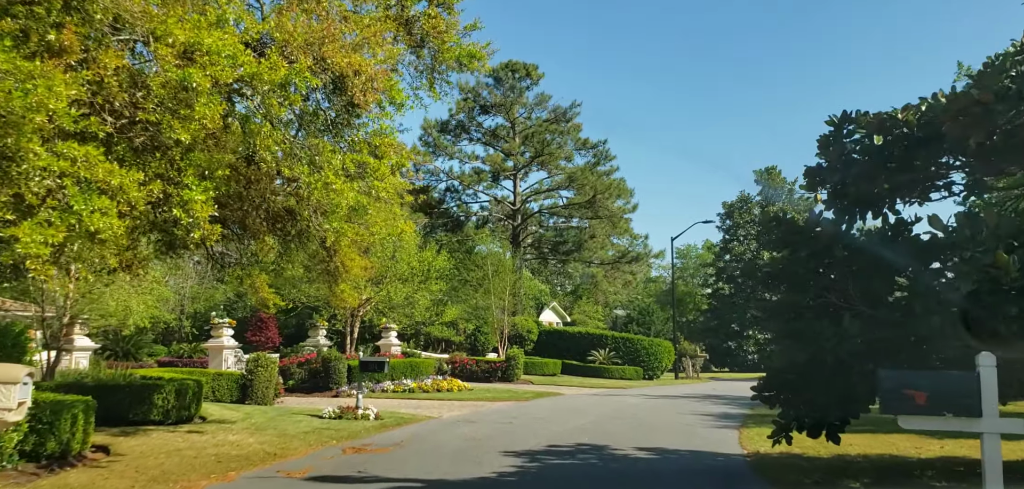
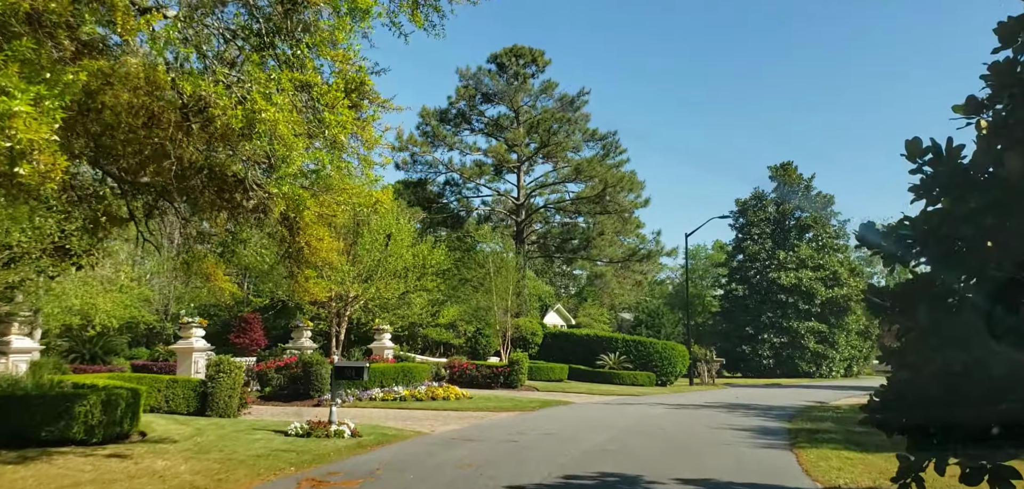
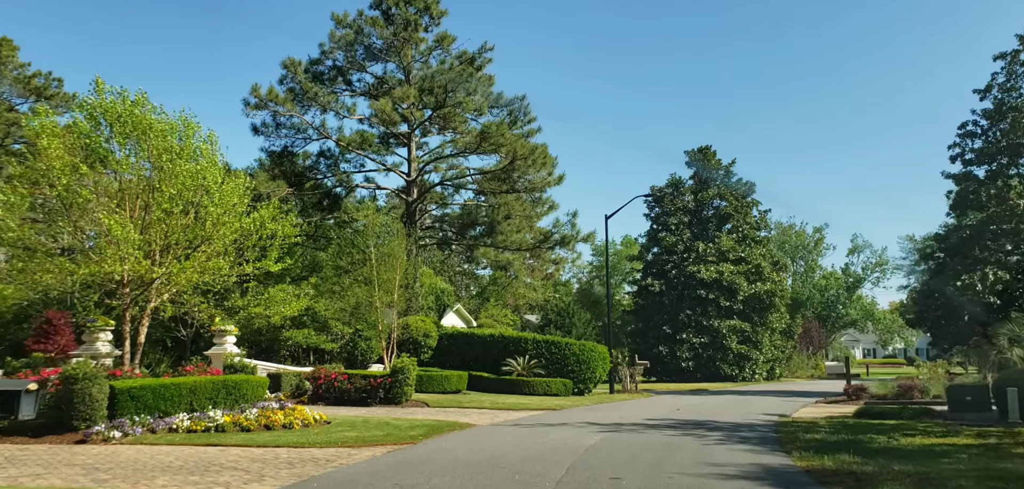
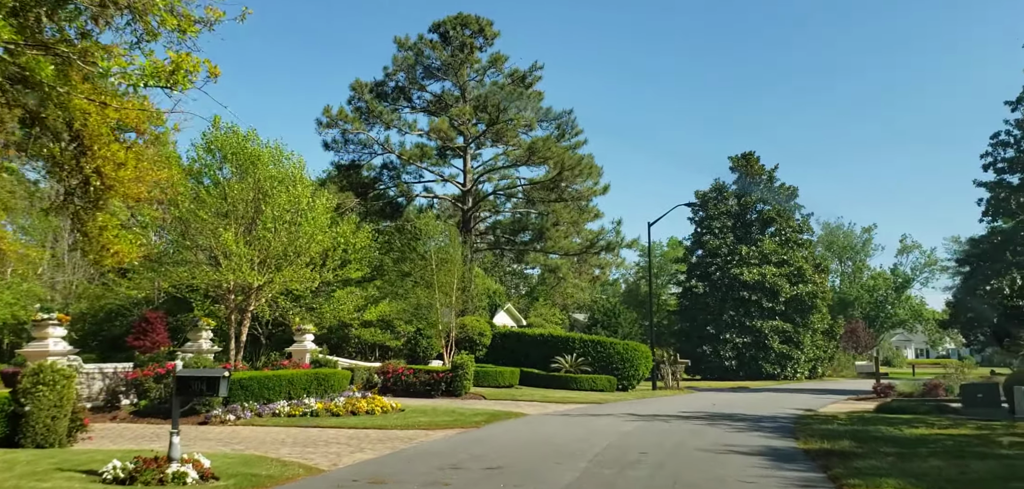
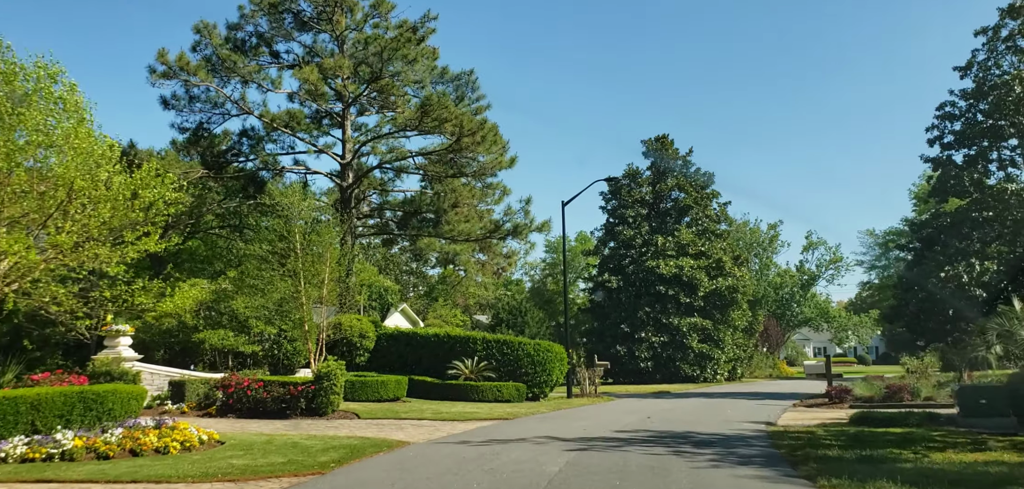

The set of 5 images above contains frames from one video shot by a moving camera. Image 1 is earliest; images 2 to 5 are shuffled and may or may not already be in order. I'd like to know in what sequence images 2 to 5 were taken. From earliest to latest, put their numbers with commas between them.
2, 4, 3, 5
